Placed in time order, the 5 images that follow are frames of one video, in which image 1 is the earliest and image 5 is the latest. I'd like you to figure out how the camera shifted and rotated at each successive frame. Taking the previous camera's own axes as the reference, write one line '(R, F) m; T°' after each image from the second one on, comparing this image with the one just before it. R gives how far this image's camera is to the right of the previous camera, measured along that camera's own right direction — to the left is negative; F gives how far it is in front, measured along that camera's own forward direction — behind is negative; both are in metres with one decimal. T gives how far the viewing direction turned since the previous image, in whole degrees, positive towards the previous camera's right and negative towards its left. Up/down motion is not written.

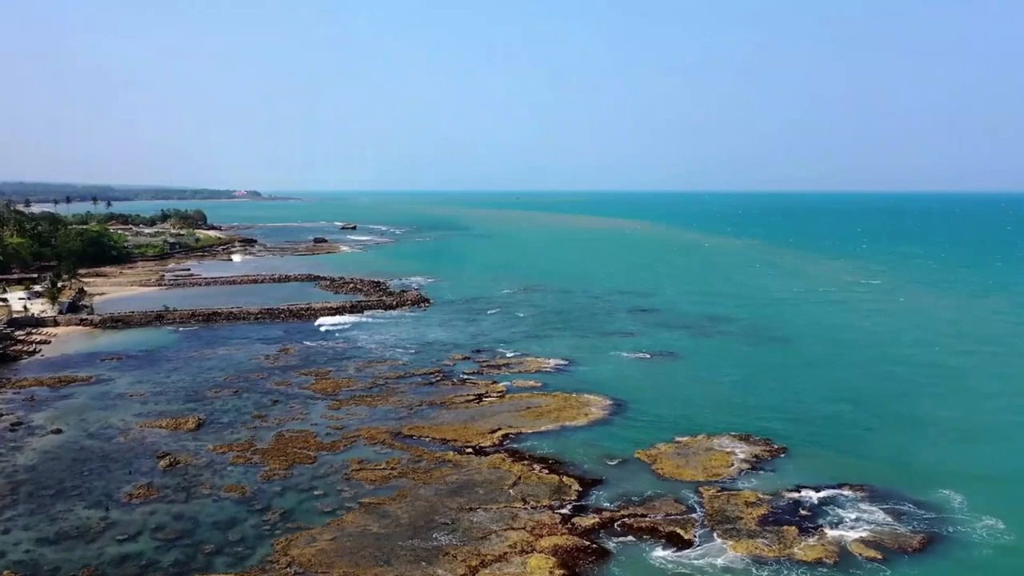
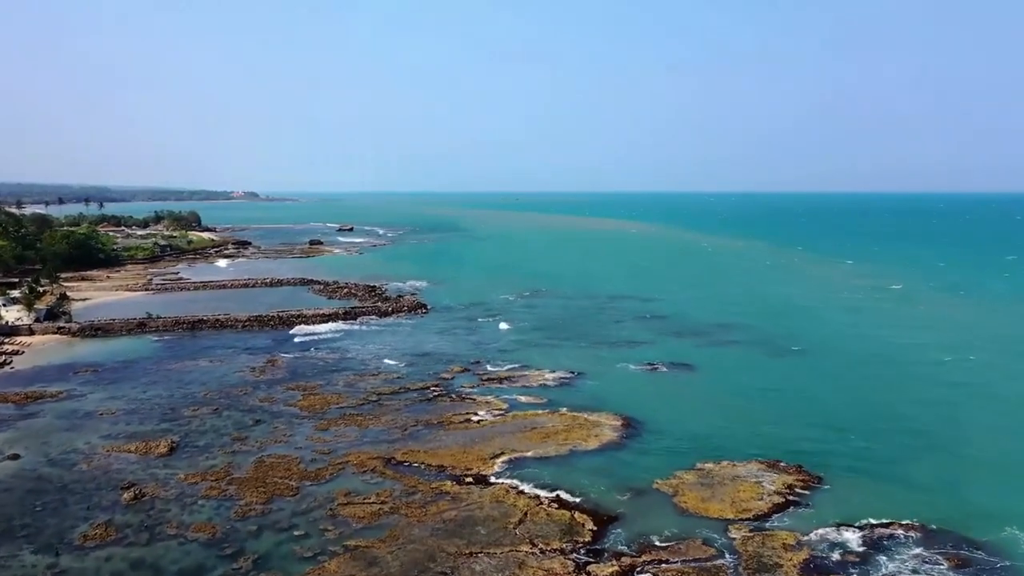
(-0.2, +2.4) m; 0°
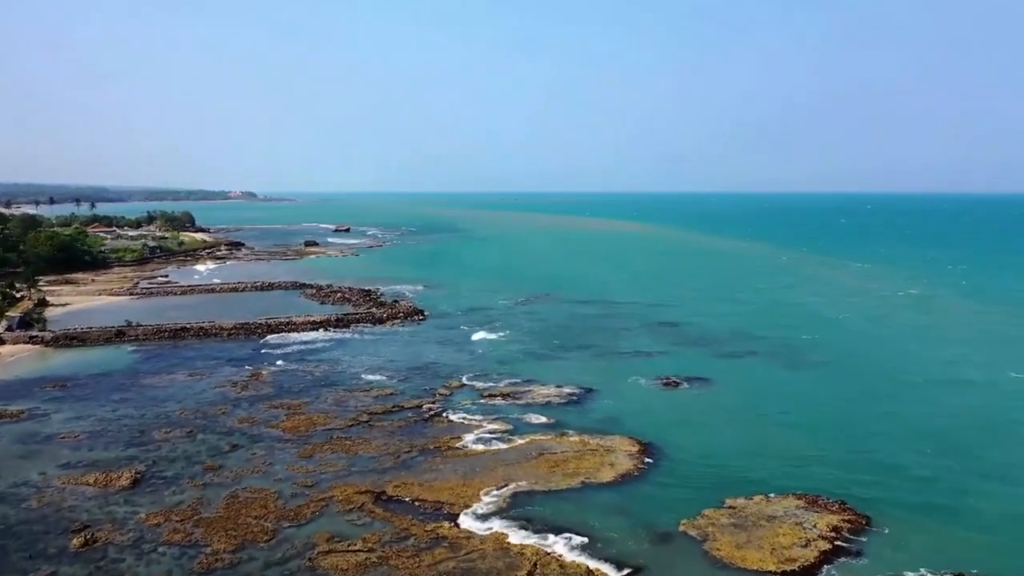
(-0.2, +2.7) m; 0°
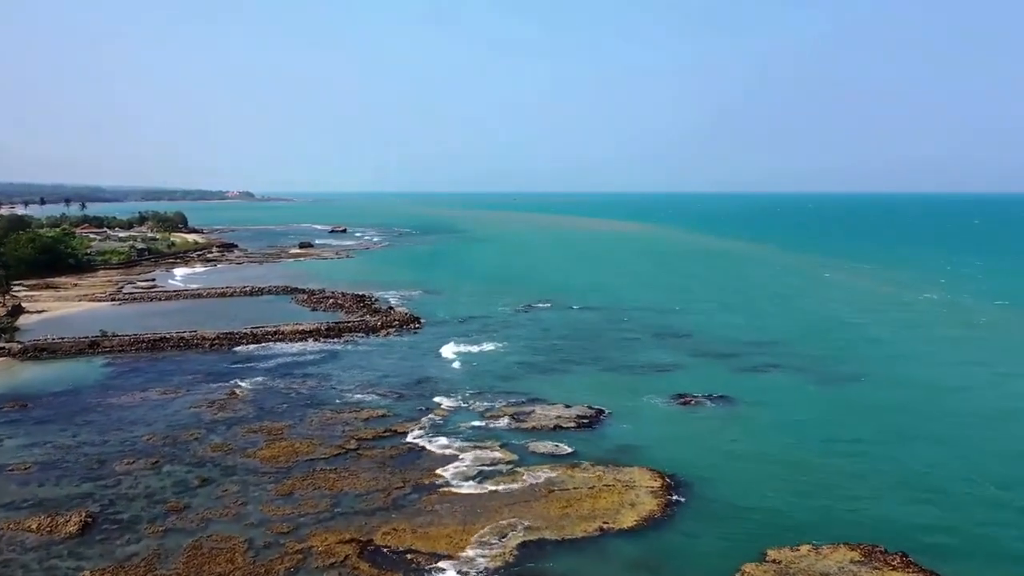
(-0.2, +2.9) m; 0°
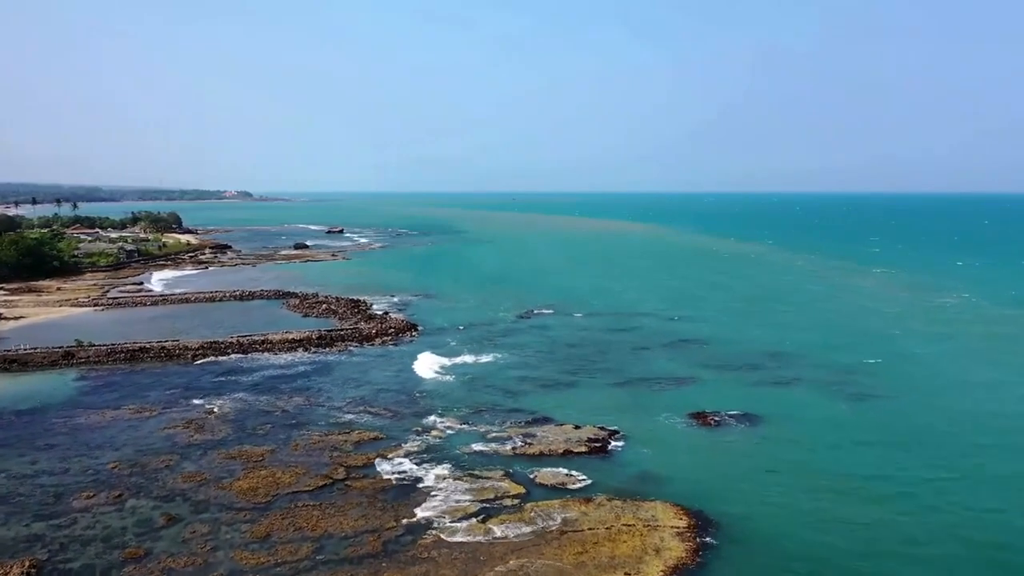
(-0.2, +2.6) m; 0°
